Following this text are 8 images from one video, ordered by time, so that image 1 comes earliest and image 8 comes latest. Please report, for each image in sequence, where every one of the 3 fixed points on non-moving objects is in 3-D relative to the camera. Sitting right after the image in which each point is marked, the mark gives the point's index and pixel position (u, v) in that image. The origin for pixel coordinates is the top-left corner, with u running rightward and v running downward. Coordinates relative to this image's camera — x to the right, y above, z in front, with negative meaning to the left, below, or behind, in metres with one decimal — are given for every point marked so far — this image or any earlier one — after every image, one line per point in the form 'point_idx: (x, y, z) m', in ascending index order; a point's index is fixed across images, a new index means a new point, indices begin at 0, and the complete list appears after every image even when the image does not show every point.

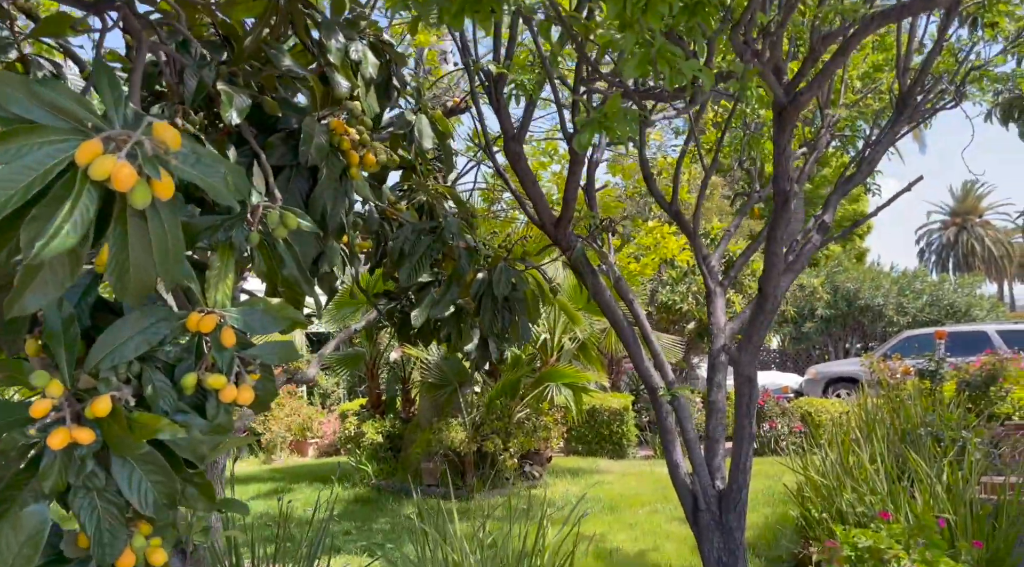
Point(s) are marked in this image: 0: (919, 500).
0: (+1.9, -1.0, +4.1) m
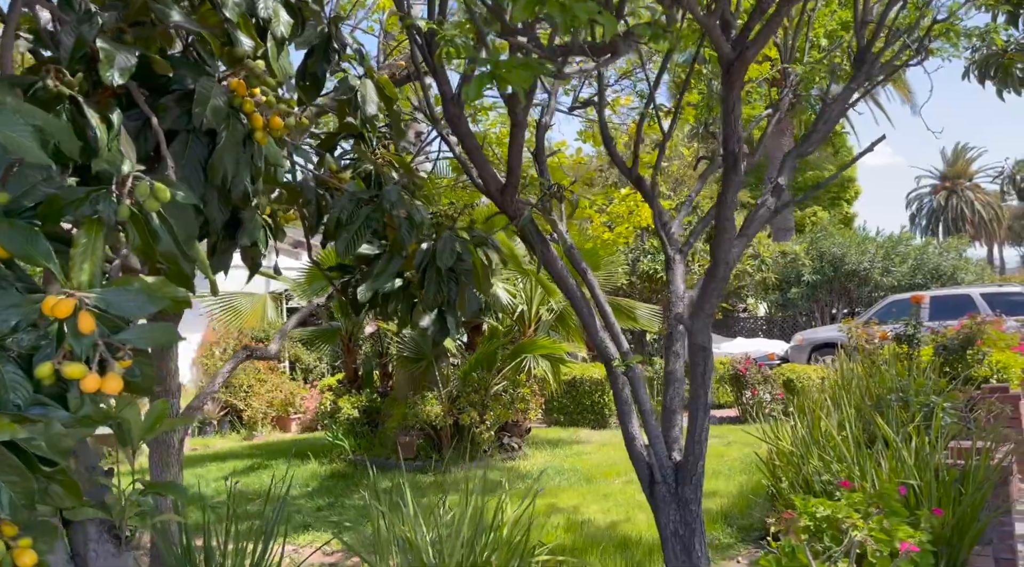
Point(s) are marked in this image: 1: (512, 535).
0: (+1.8, -0.9, +4.1) m
1: (0.0, -1.1, +3.8) m
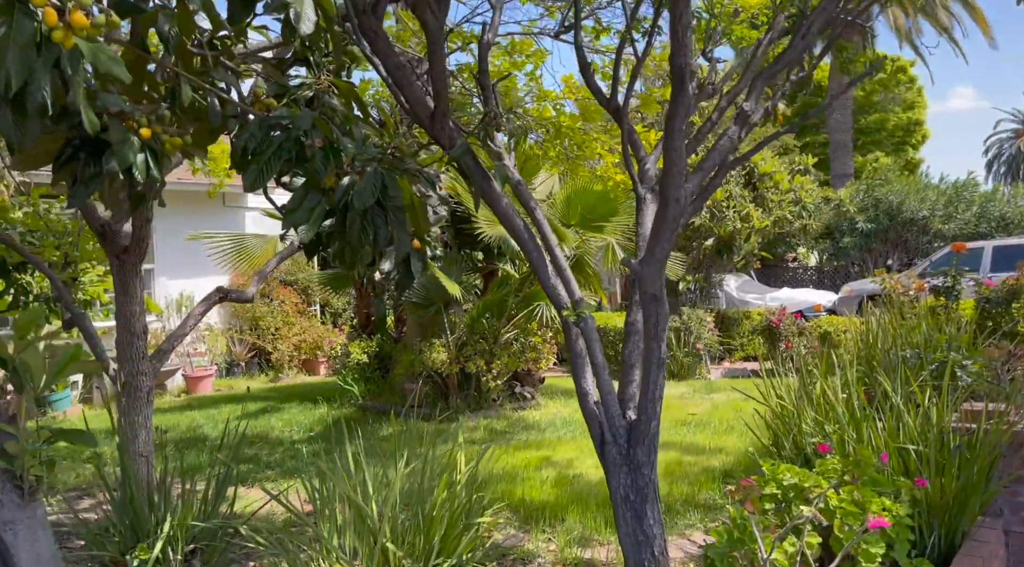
0: (+1.6, -0.6, +3.7) m
1: (-0.2, -0.9, +3.6) m
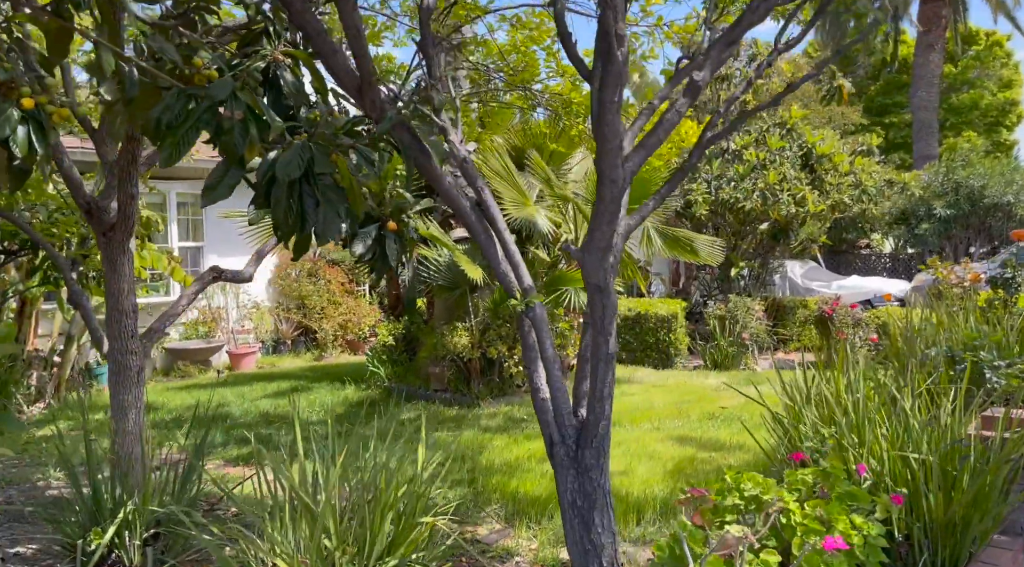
0: (+1.5, -0.6, +3.4) m
1: (-0.3, -0.8, +3.4) m
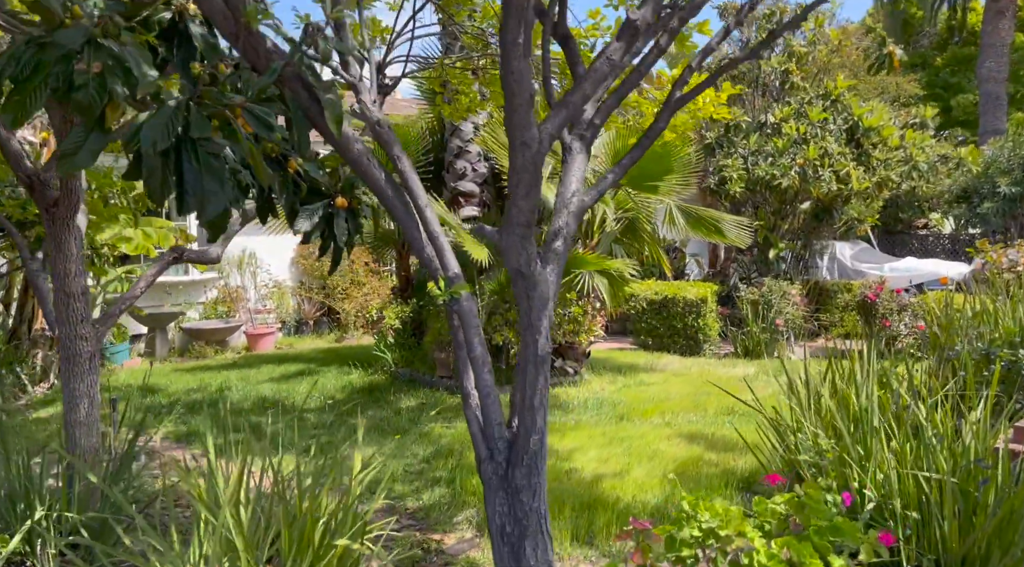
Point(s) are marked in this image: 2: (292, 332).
0: (+1.3, -0.6, +2.9) m
1: (-0.5, -0.8, +3.0) m
2: (-2.9, -0.6, +11.2) m
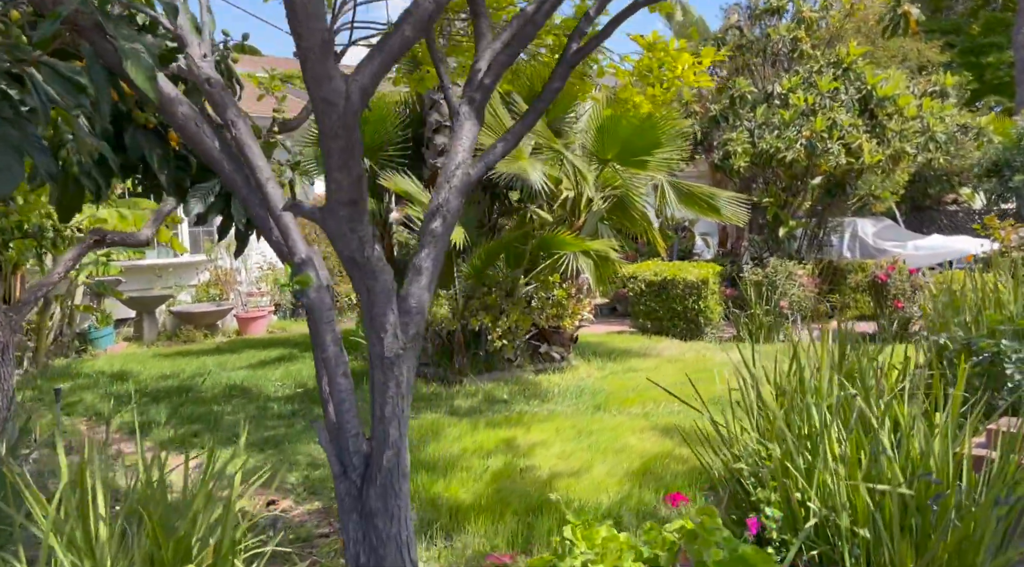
0: (+1.0, -0.5, +2.5) m
1: (-0.8, -0.7, +2.7) m
2: (-2.8, -0.4, +10.9) m
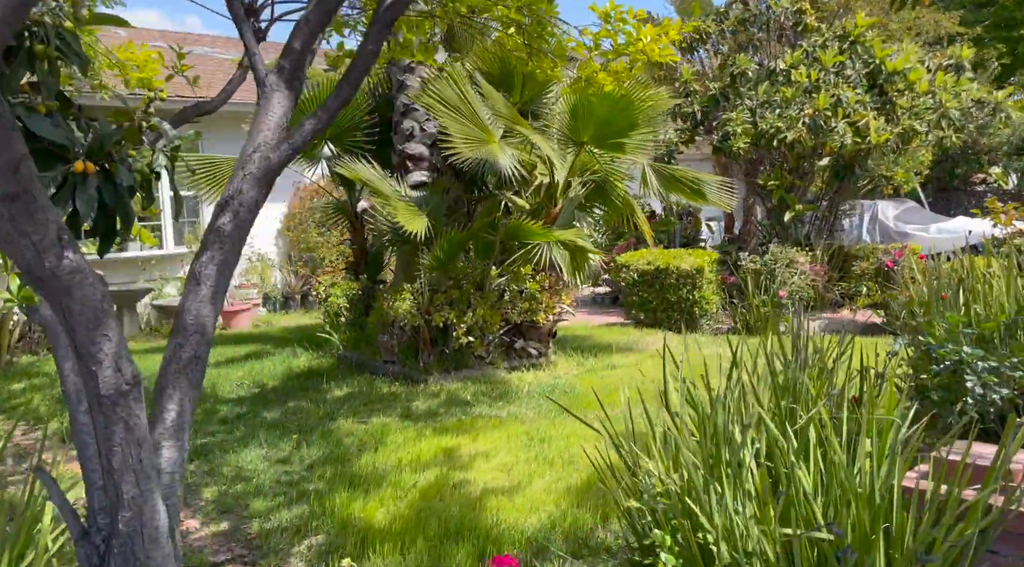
0: (+0.6, -0.5, +2.1) m
1: (-1.1, -0.7, +2.4) m
2: (-2.9, -0.3, +10.6) m
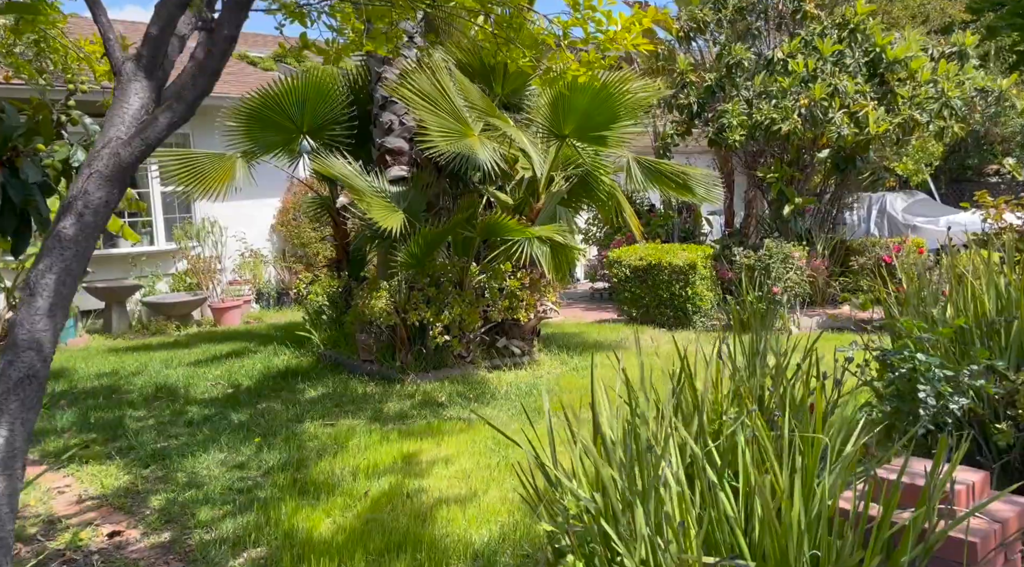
0: (+0.4, -0.5, +1.9) m
1: (-1.4, -0.7, +2.2) m
2: (-2.9, -0.3, +10.5) m
